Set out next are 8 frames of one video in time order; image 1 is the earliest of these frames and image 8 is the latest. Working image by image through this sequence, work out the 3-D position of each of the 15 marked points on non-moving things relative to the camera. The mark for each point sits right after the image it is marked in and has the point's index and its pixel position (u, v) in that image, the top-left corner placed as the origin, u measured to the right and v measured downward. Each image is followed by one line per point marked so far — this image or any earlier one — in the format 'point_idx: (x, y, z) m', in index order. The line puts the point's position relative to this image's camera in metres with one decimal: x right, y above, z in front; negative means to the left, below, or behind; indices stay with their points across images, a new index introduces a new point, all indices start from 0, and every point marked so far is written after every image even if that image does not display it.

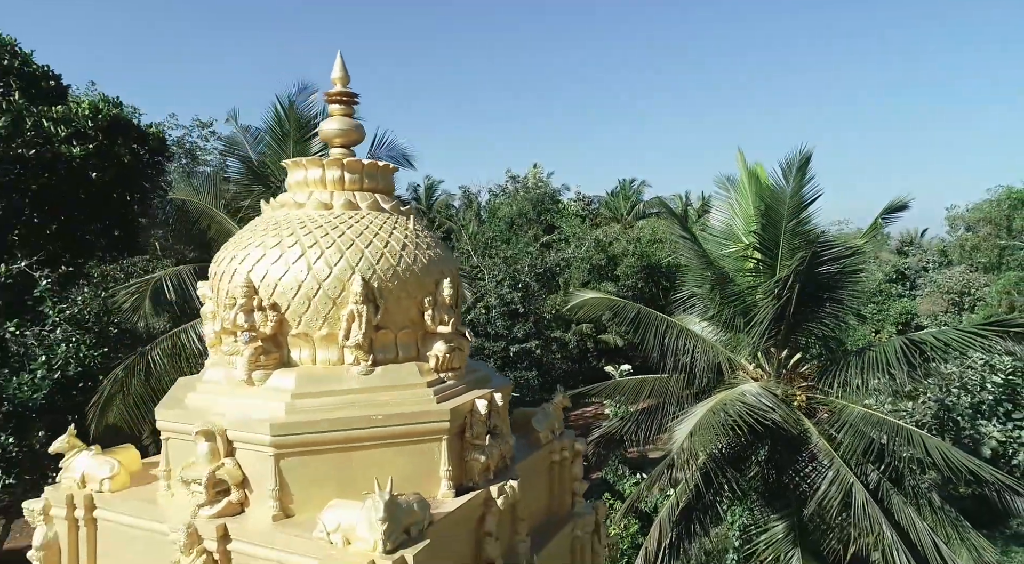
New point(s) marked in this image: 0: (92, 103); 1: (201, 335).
0: (-6.2, +2.6, +11.3) m
1: (-4.2, -0.7, +10.4) m
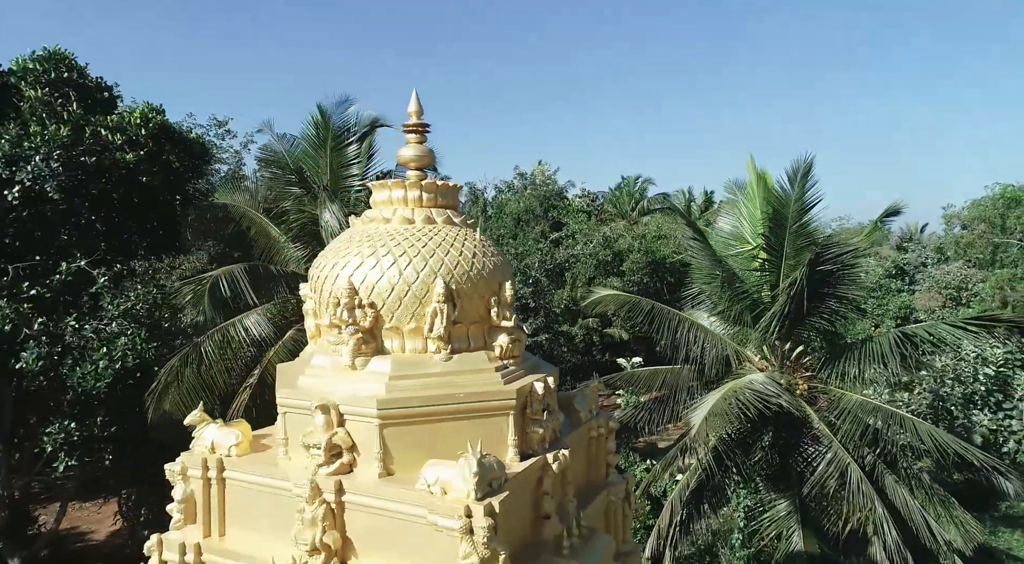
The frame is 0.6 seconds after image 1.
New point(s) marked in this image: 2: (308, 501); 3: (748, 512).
0: (-5.9, +2.7, +12.1) m
1: (-3.8, -0.7, +11.2) m
2: (-1.2, -1.2, +4.4) m
3: (+3.5, -3.5, +11.4) m
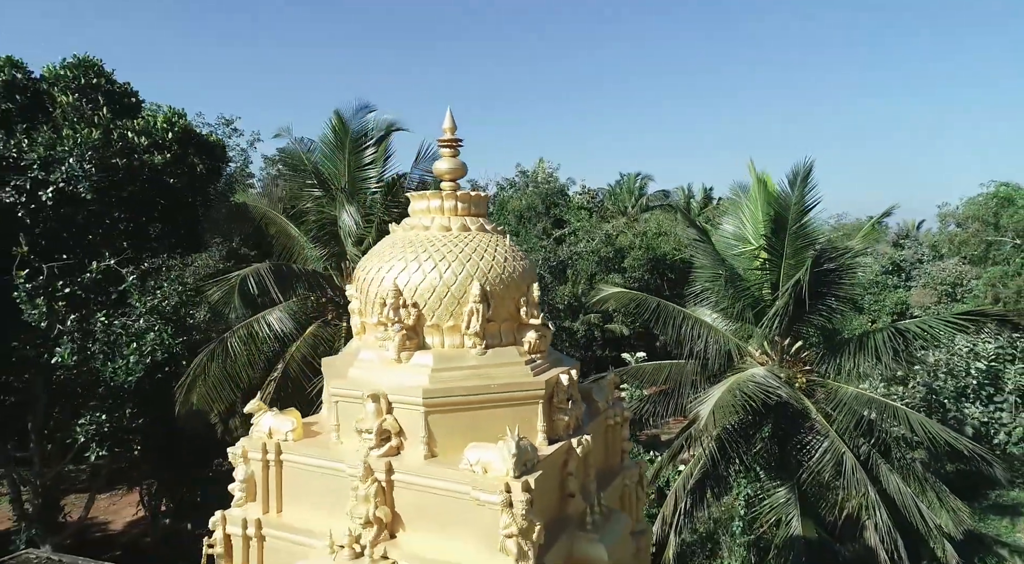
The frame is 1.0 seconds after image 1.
0: (-5.7, +2.7, +12.6) m
1: (-3.6, -0.6, +11.7) m
2: (-1.0, -1.2, +4.9) m
3: (+3.6, -3.4, +11.9) m
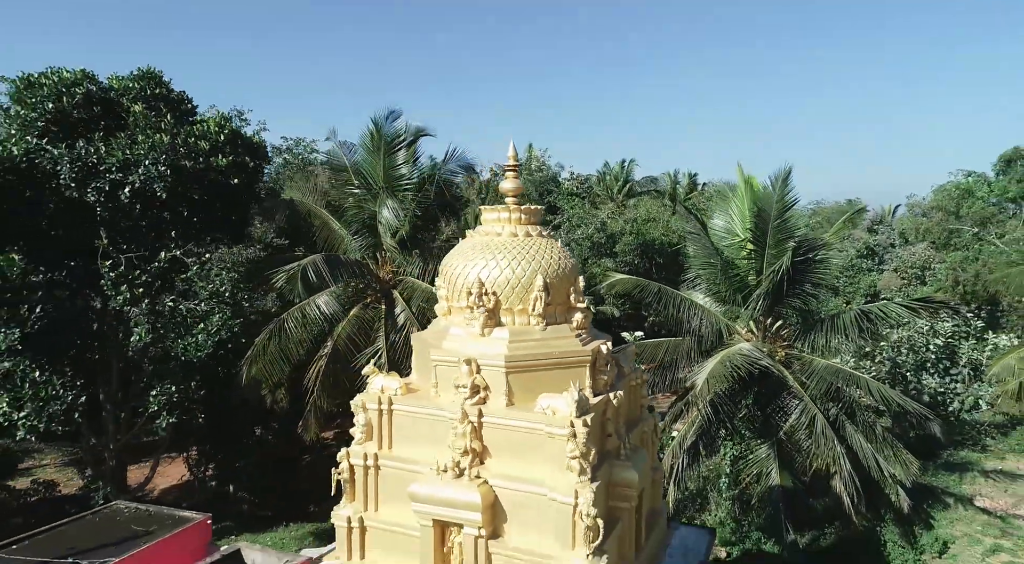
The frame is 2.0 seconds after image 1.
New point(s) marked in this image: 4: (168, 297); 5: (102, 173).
0: (-5.4, +2.9, +14.2) m
1: (-3.3, -0.4, +13.4) m
2: (-0.5, -1.2, +6.7) m
3: (+4.0, -3.2, +13.8) m
4: (-5.8, -0.3, +13.0) m
5: (-6.7, +1.8, +12.7) m
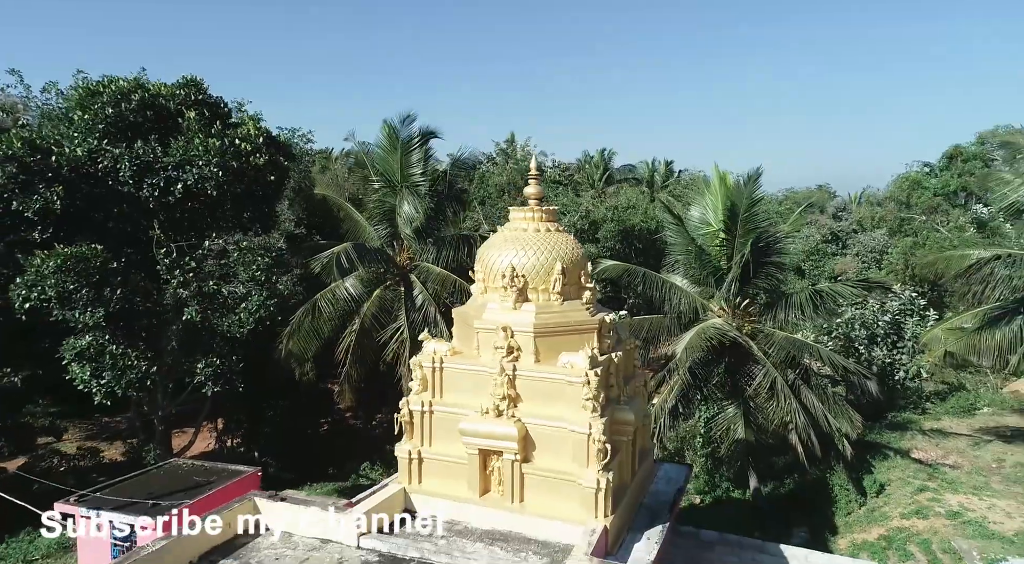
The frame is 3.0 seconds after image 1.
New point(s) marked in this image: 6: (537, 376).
0: (-5.3, +3.2, +15.9) m
1: (-3.2, -0.1, +15.3) m
2: (-0.2, -1.0, +8.7) m
3: (+4.1, -2.9, +16.0) m
4: (-5.7, 0.0, +14.8) m
5: (-6.6, +2.1, +14.5) m
6: (+0.3, -1.0, +8.6) m
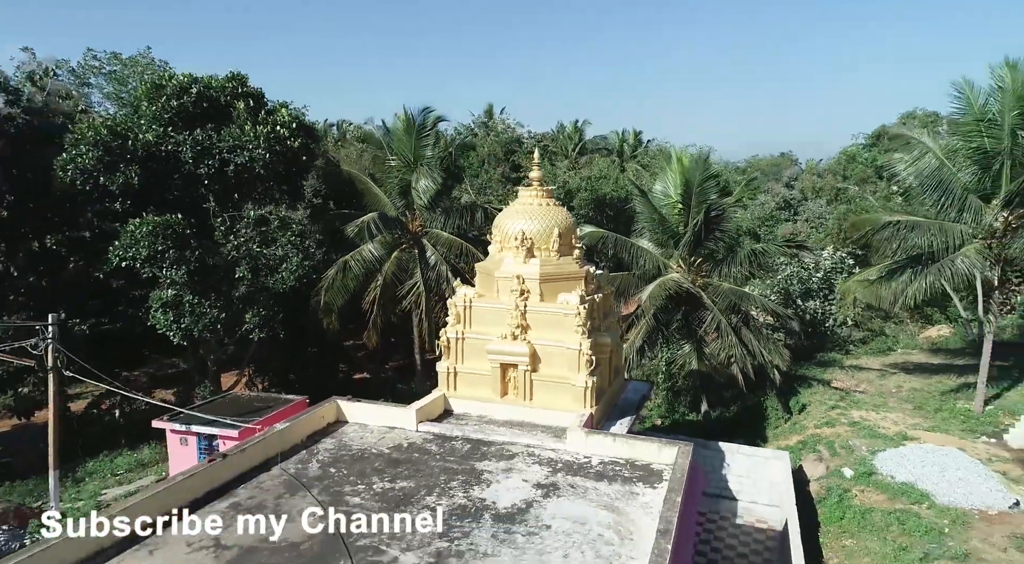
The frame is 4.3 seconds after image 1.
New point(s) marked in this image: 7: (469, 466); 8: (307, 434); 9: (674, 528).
0: (-5.4, +4.1, +18.9) m
1: (-3.3, +0.7, +18.5) m
2: (0.0, -0.4, +12.0) m
3: (+3.9, -1.9, +19.6) m
4: (-5.8, +0.8, +17.8) m
5: (-6.7, +2.9, +17.4) m
6: (+0.5, -0.4, +11.9) m
7: (-0.5, -2.4, +9.9) m
8: (-2.9, -2.2, +11.1) m
9: (+1.6, -2.5, +7.8) m
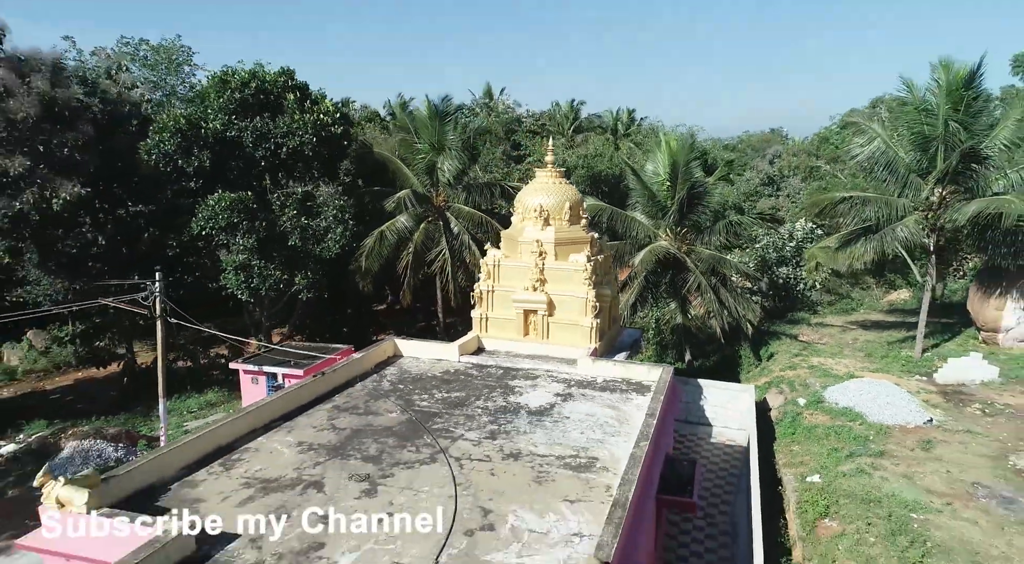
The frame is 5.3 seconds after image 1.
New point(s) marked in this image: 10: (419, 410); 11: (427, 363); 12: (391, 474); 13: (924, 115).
0: (-5.1, +5.1, +21.8) m
1: (-3.0, +1.7, +21.5) m
2: (+0.4, +0.3, +15.1) m
3: (+4.3, -1.0, +22.8) m
4: (-5.5, +1.7, +20.9) m
5: (-6.3, +3.8, +20.3) m
6: (+0.9, +0.3, +15.0) m
7: (-0.1, -1.7, +13.1) m
8: (-2.5, -1.5, +14.2) m
9: (+2.1, -1.9, +11.0) m
10: (-1.4, -1.9, +11.7) m
11: (-1.6, -1.5, +14.5) m
12: (-1.4, -2.3, +9.3) m
13: (+10.2, +4.1, +19.2) m
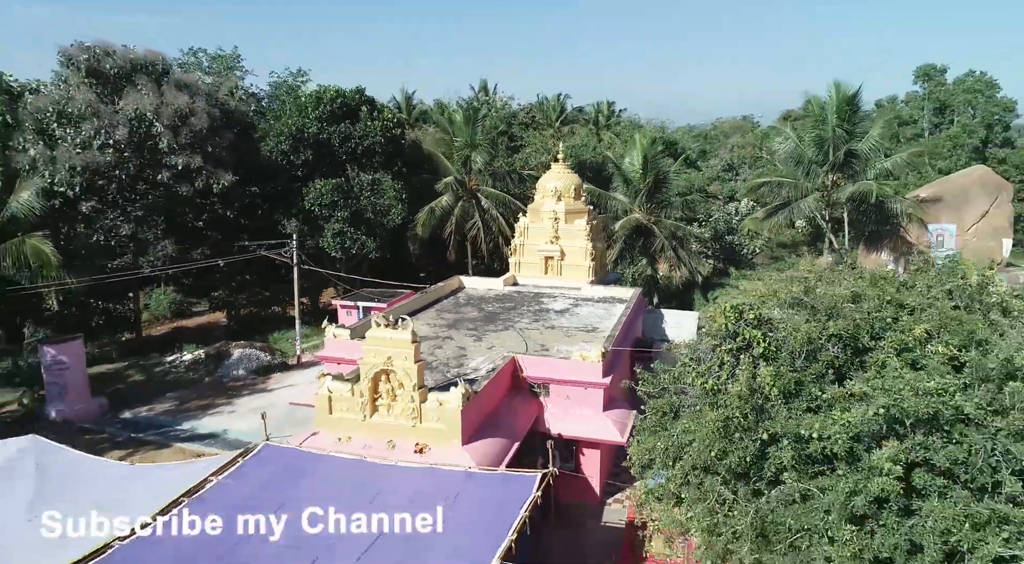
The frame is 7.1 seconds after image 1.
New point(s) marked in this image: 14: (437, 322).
0: (-4.6, +6.4, +29.3) m
1: (-2.4, +3.0, +29.1) m
2: (+1.1, +1.6, +22.8) m
3: (+4.8, +0.5, +30.6) m
4: (-4.9, +3.1, +28.4) m
5: (-5.8, +5.1, +27.8) m
6: (+1.6, +1.5, +22.8) m
7: (+0.7, -0.5, +20.8) m
8: (-1.7, -0.2, +21.9) m
9: (+2.9, -0.7, +18.8) m
10: (-0.6, -0.7, +19.5) m
11: (-0.8, -0.3, +22.2) m
12: (-0.6, -1.1, +17.0) m
13: (+10.8, +5.5, +27.1) m
14: (-1.8, -1.0, +18.1) m
